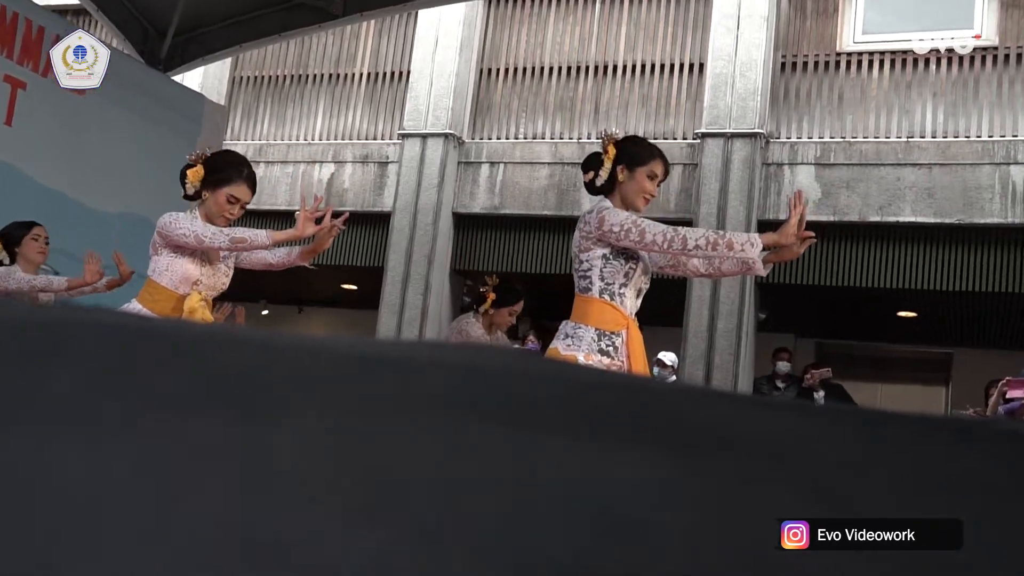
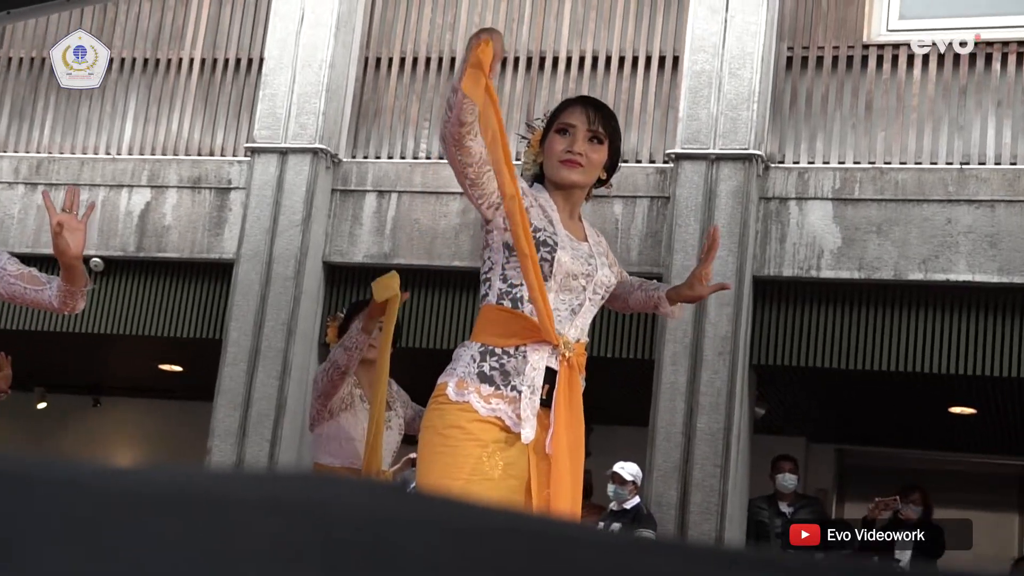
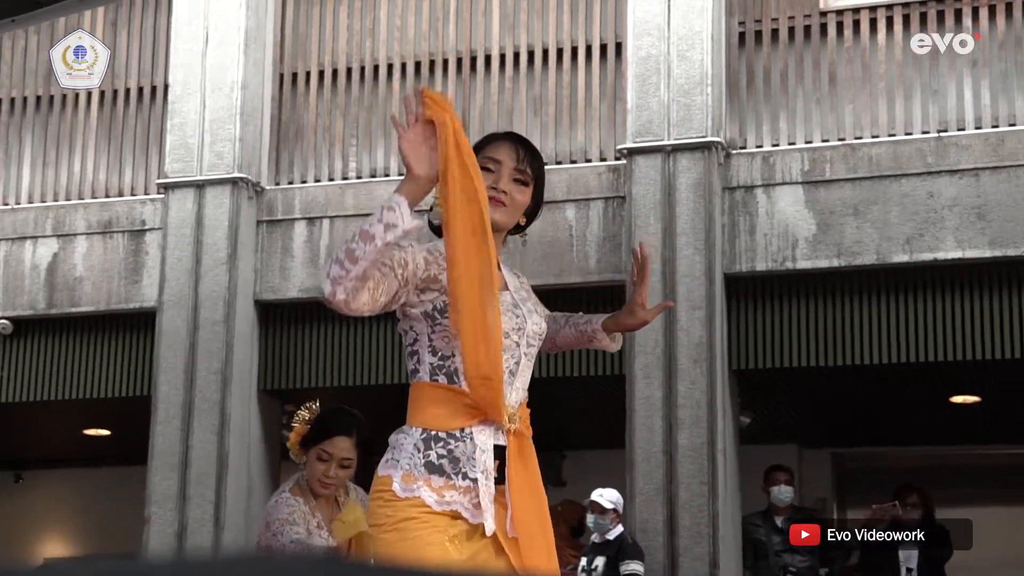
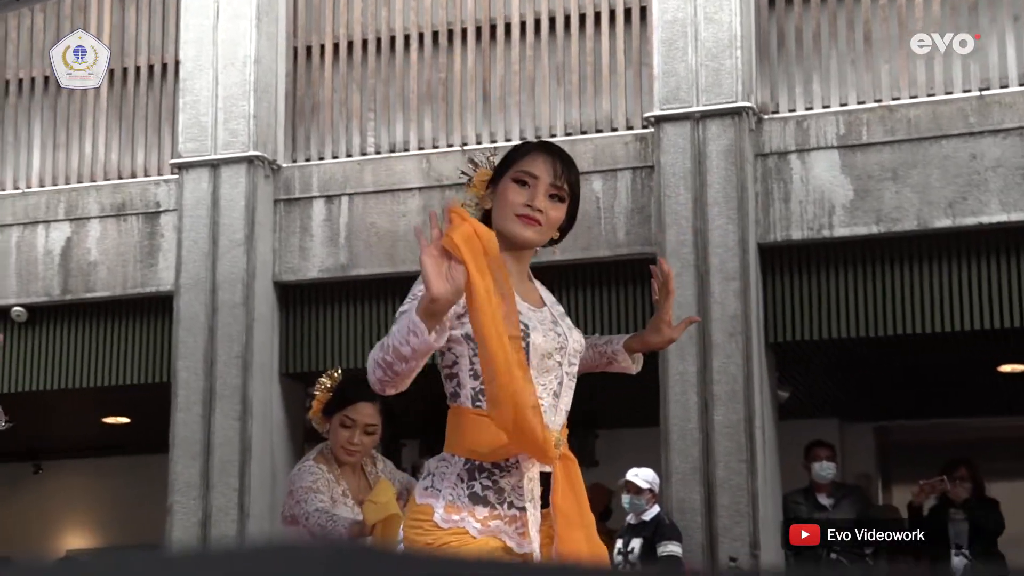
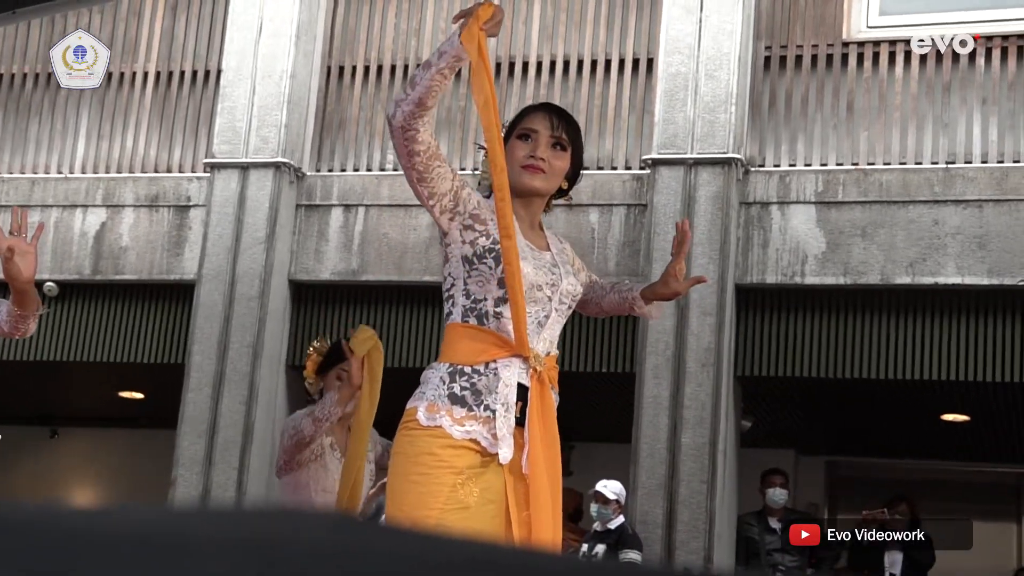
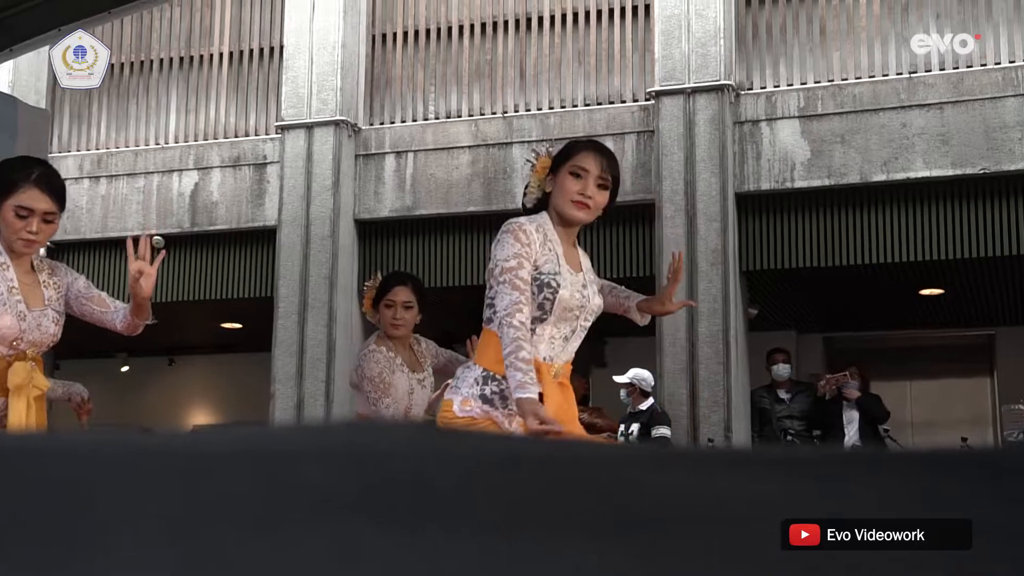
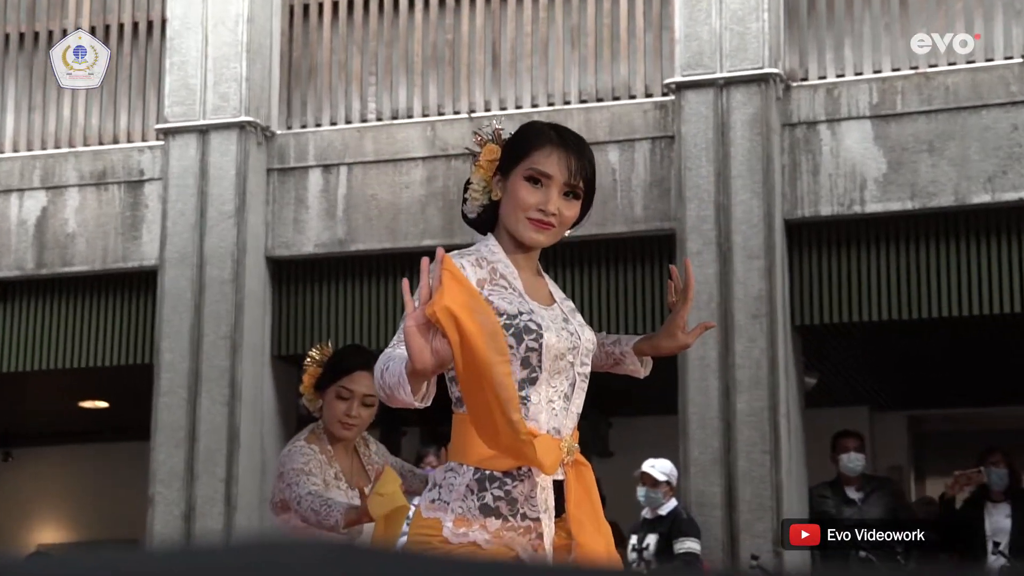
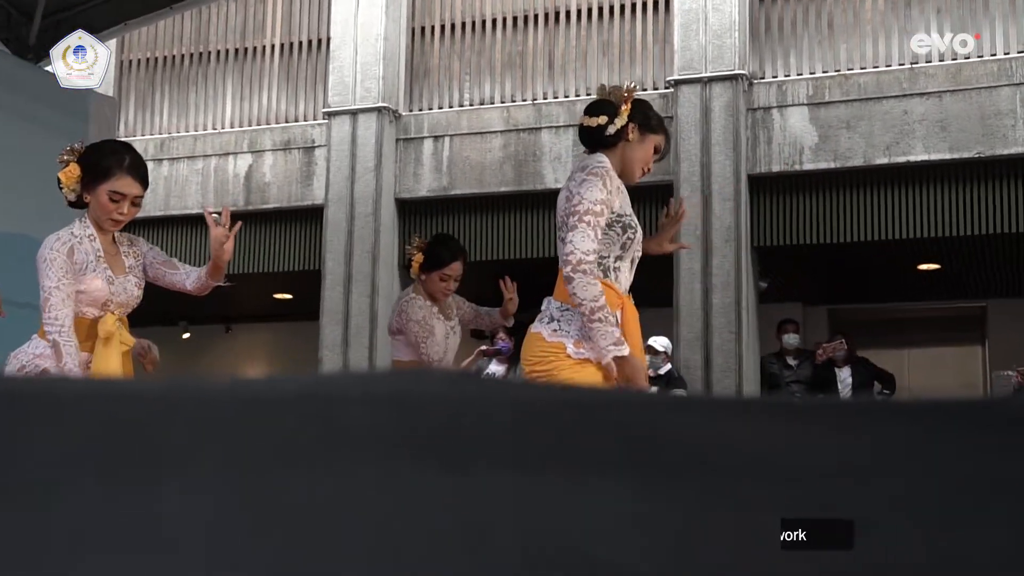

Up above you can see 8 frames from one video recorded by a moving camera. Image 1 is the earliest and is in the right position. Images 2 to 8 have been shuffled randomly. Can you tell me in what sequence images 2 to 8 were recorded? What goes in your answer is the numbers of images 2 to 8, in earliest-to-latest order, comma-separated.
8, 6, 2, 5, 3, 4, 7
